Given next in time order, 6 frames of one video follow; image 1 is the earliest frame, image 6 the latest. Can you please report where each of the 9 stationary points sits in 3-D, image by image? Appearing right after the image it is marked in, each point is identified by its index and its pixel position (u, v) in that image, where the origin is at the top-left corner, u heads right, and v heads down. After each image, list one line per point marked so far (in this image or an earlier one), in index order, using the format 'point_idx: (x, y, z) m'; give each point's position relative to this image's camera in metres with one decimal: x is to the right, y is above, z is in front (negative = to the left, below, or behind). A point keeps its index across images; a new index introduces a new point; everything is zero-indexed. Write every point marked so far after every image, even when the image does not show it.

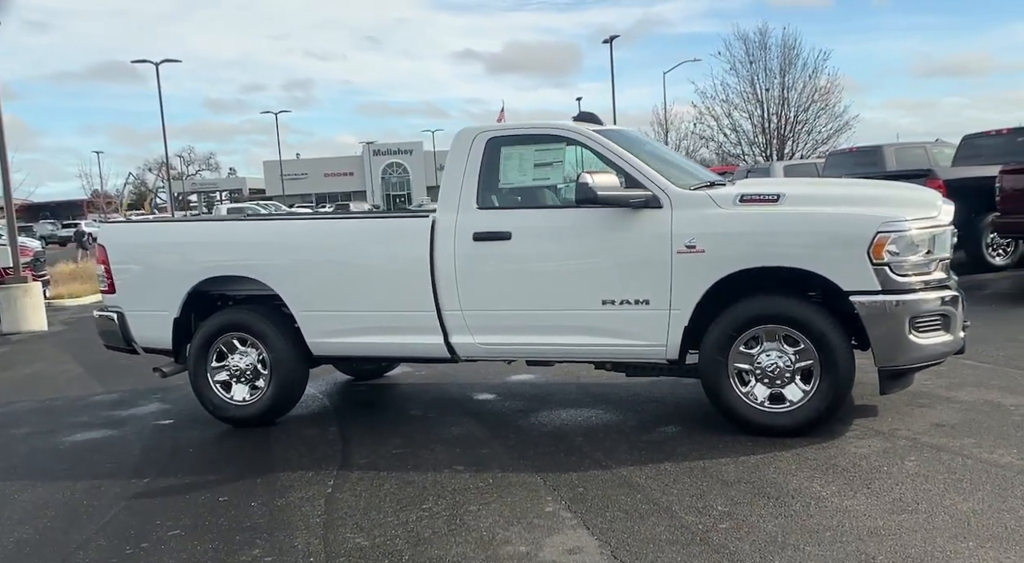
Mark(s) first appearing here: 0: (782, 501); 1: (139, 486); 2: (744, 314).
0: (+1.2, -1.0, +3.4) m
1: (-2.1, -1.1, +4.3) m
2: (+1.5, -0.2, +4.7) m
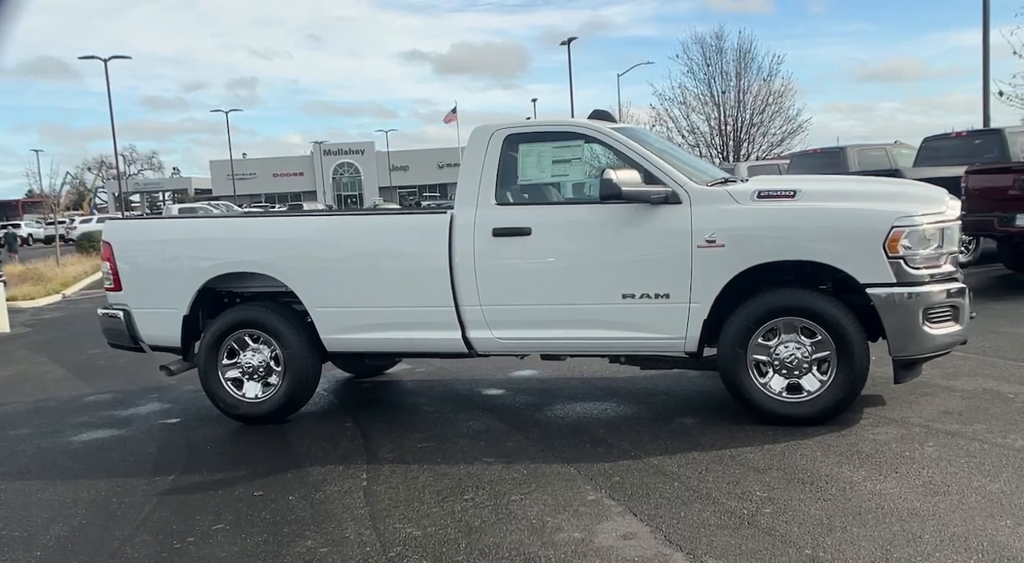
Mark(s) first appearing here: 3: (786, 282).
0: (+1.4, -1.0, +3.5) m
1: (-1.9, -1.1, +4.2) m
2: (+1.6, -0.2, +4.8) m
3: (+1.8, 0.0, +5.0) m
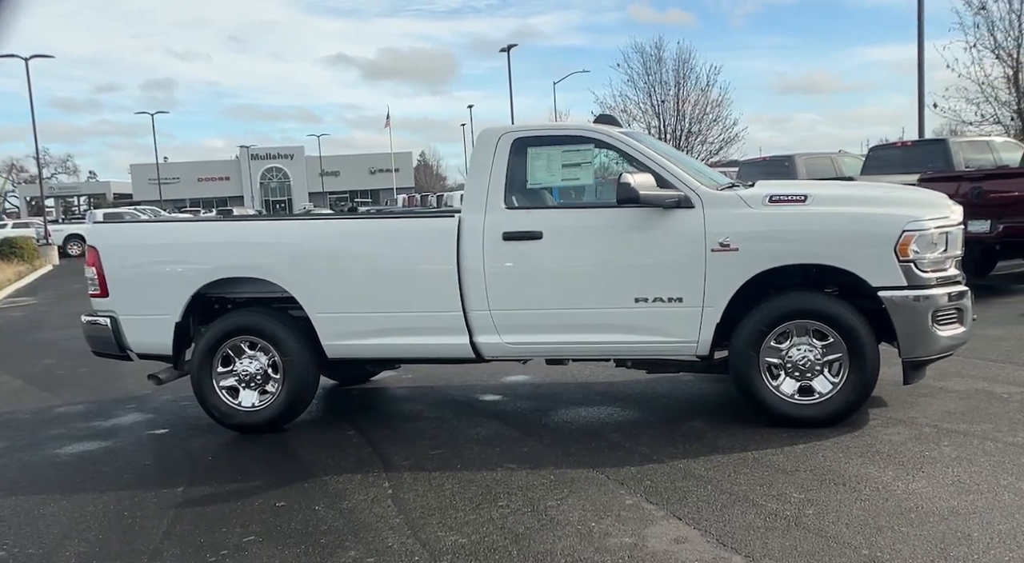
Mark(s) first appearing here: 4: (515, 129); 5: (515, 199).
0: (+1.6, -1.0, +3.6) m
1: (-1.8, -1.1, +4.1) m
2: (+1.7, -0.2, +4.8) m
3: (+1.9, 0.0, +5.0) m
4: (0.0, +1.1, +5.3) m
5: (0.0, +0.6, +5.2) m
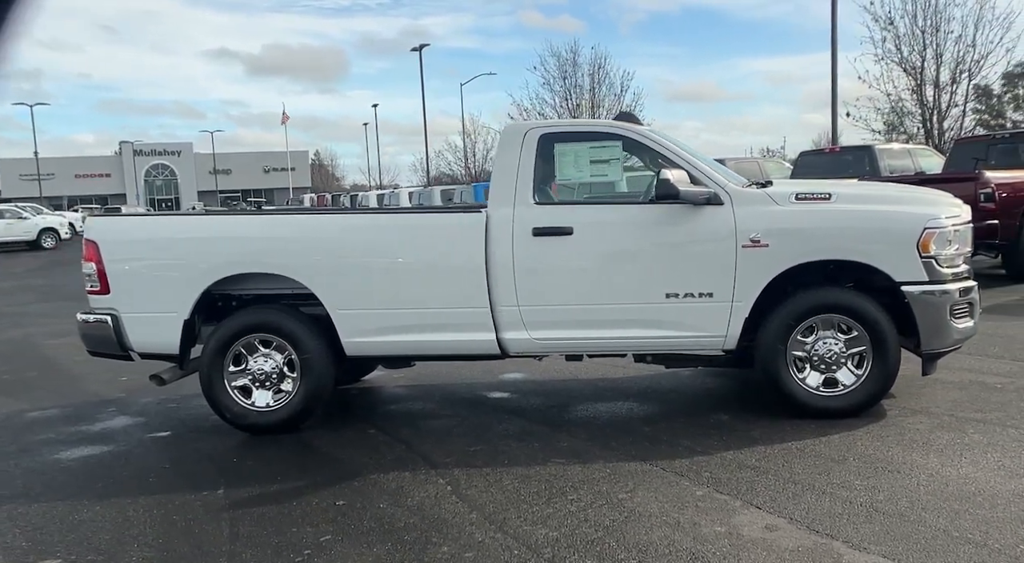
0: (+1.9, -0.9, +3.7) m
1: (-1.5, -1.1, +3.9) m
2: (+1.9, -0.2, +5.0) m
3: (+2.1, 0.0, +5.2) m
4: (+0.2, +1.1, +5.3) m
5: (+0.2, +0.6, +5.2) m
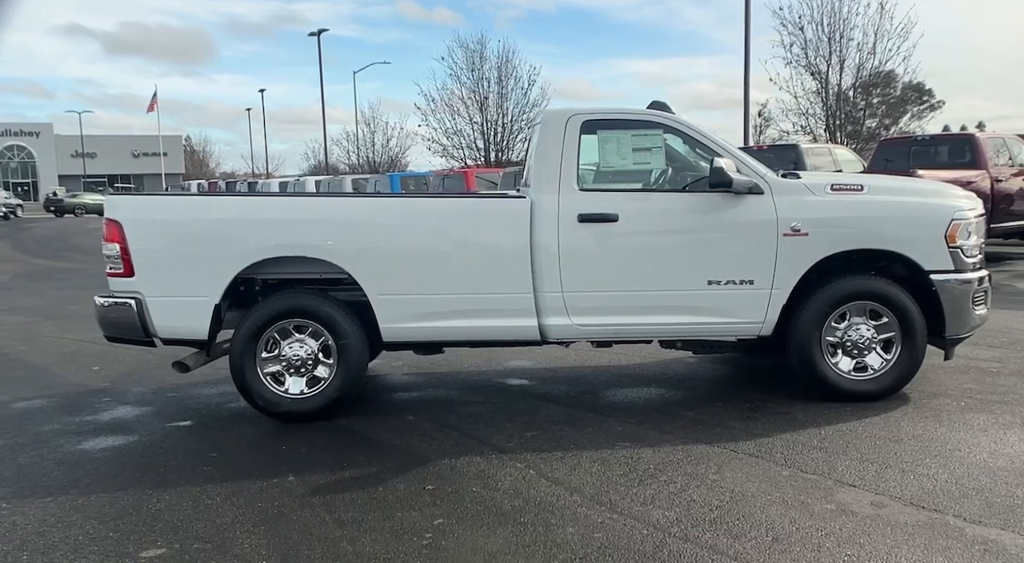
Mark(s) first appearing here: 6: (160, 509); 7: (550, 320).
0: (+2.3, -0.9, +3.9) m
1: (-1.1, -1.0, +3.8) m
2: (+2.2, -0.1, +5.2) m
3: (+2.4, +0.1, +5.4) m
4: (+0.5, +1.2, +5.3) m
5: (+0.5, +0.7, +5.2) m
6: (-1.6, -1.0, +3.5) m
7: (+0.3, -0.3, +5.2) m
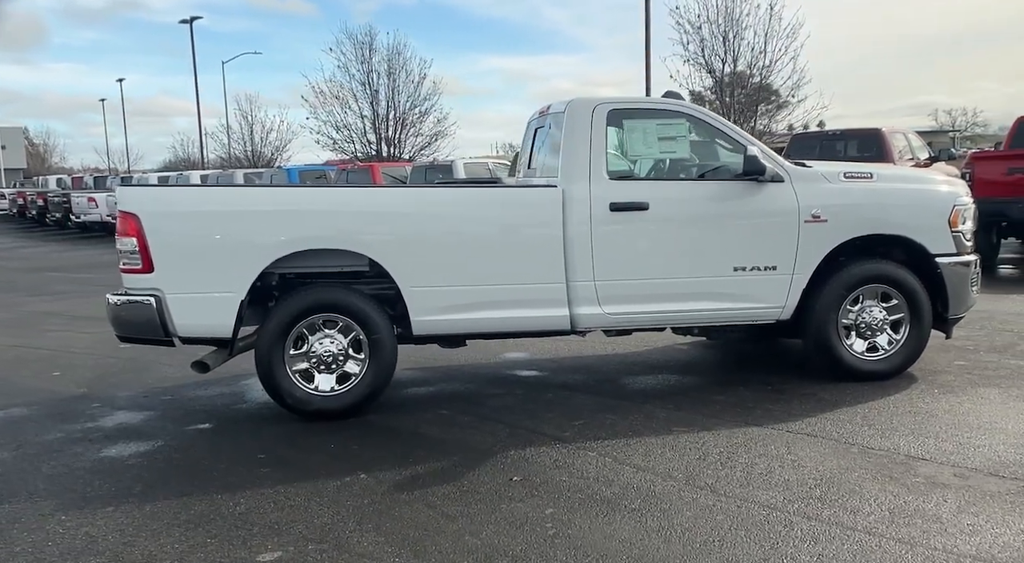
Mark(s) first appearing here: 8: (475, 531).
0: (+2.7, -0.8, +4.2) m
1: (-0.7, -1.0, +3.7) m
2: (+2.4, 0.0, +5.4) m
3: (+2.6, +0.2, +5.6) m
4: (+0.7, +1.3, +5.3) m
5: (+0.7, +0.8, +5.3) m
6: (-1.2, -1.0, +3.3) m
7: (+0.5, -0.2, +5.3) m
8: (-0.1, -1.0, +3.0) m
